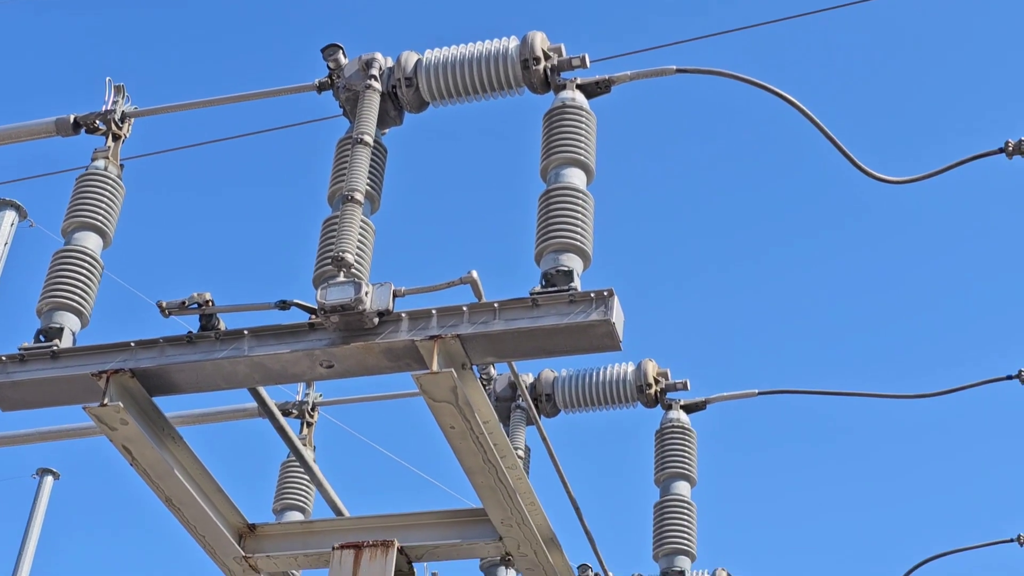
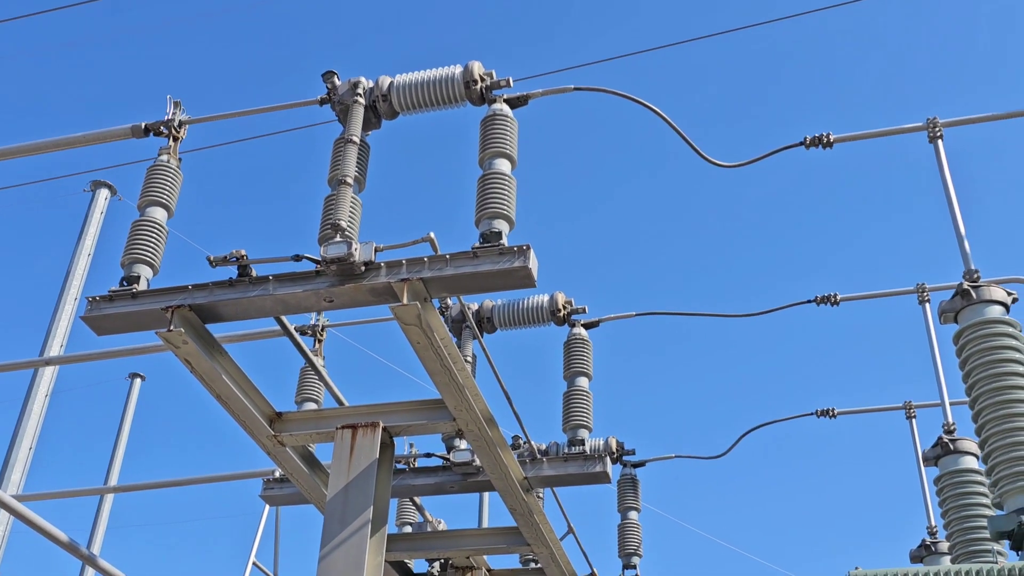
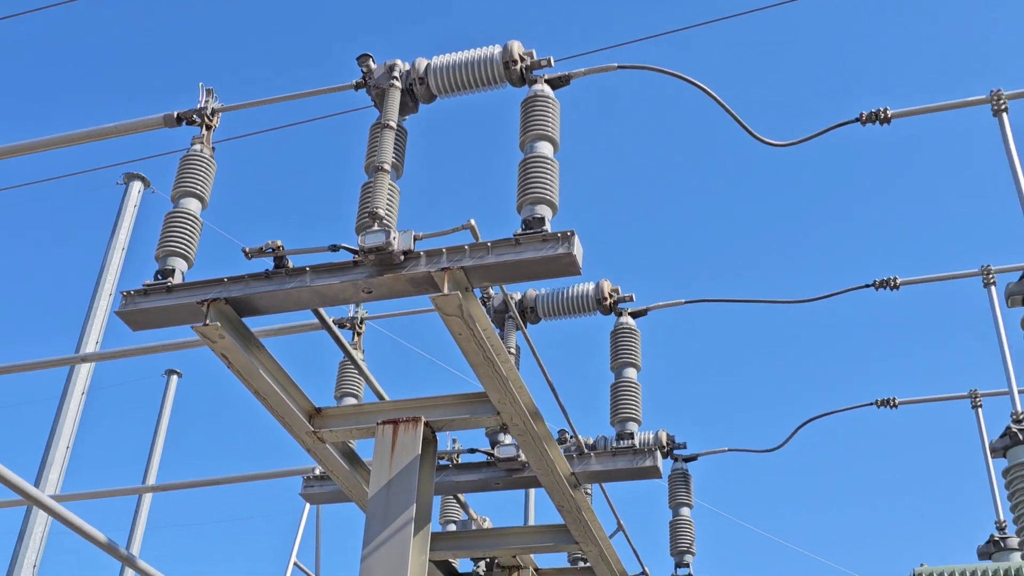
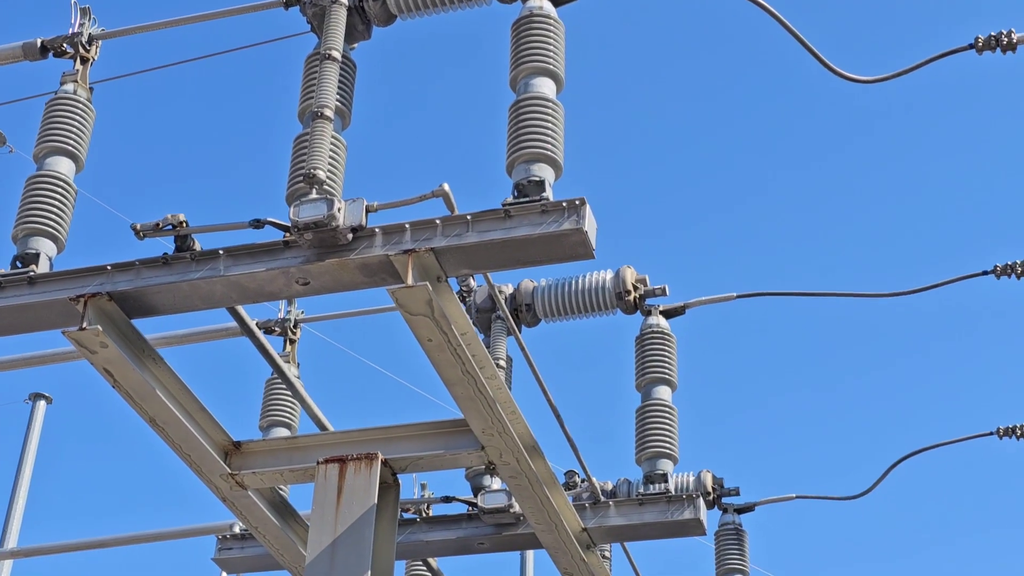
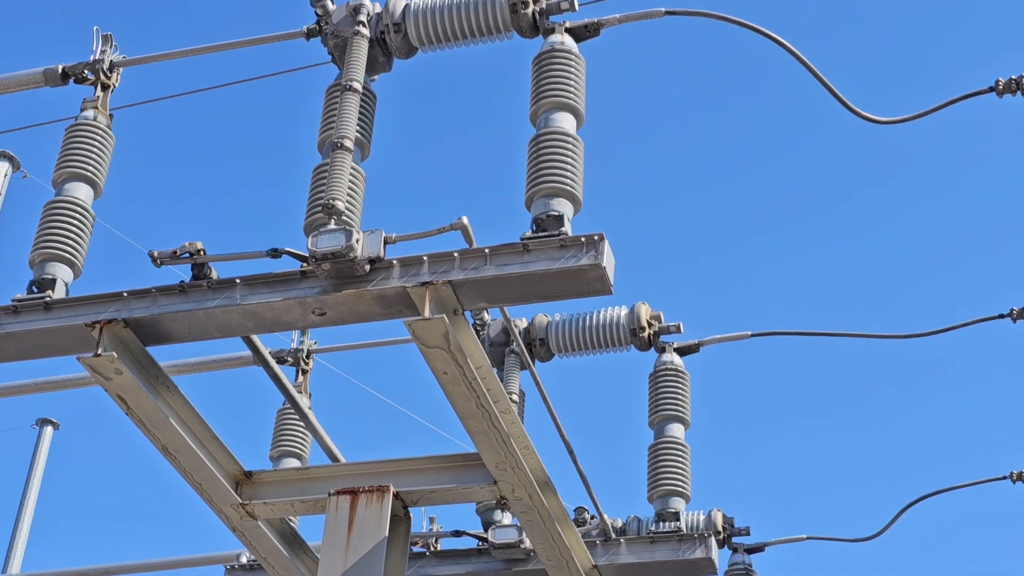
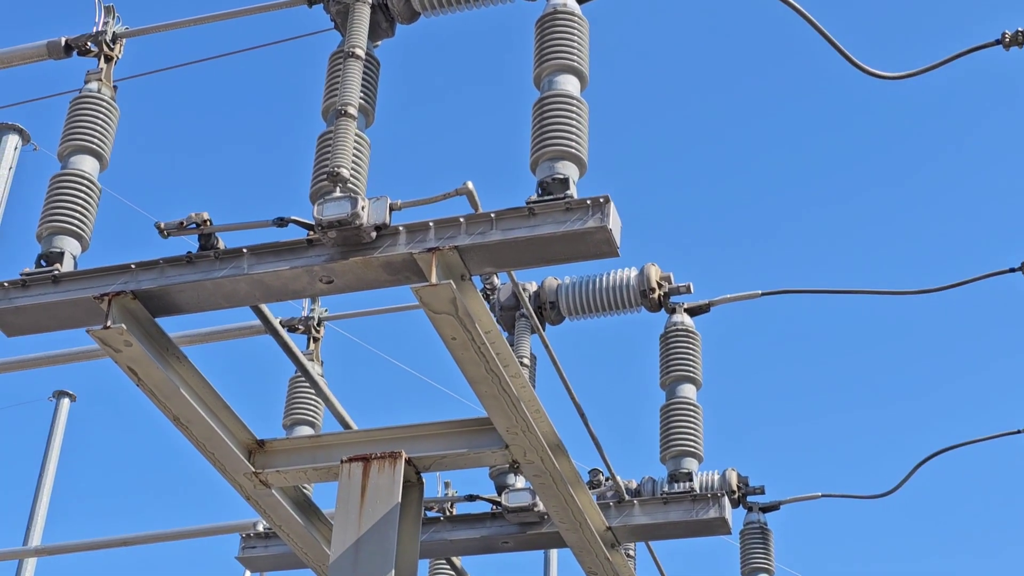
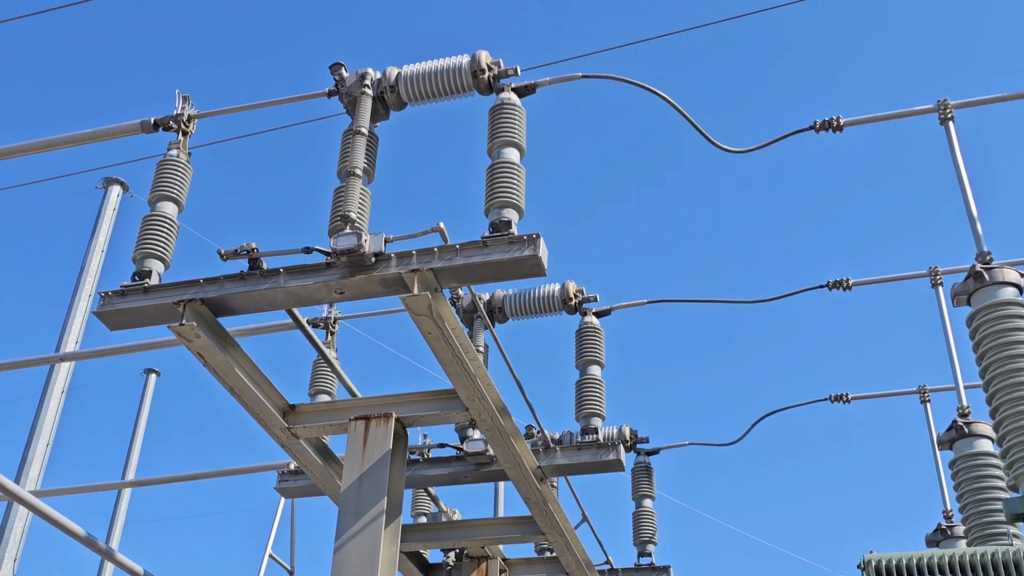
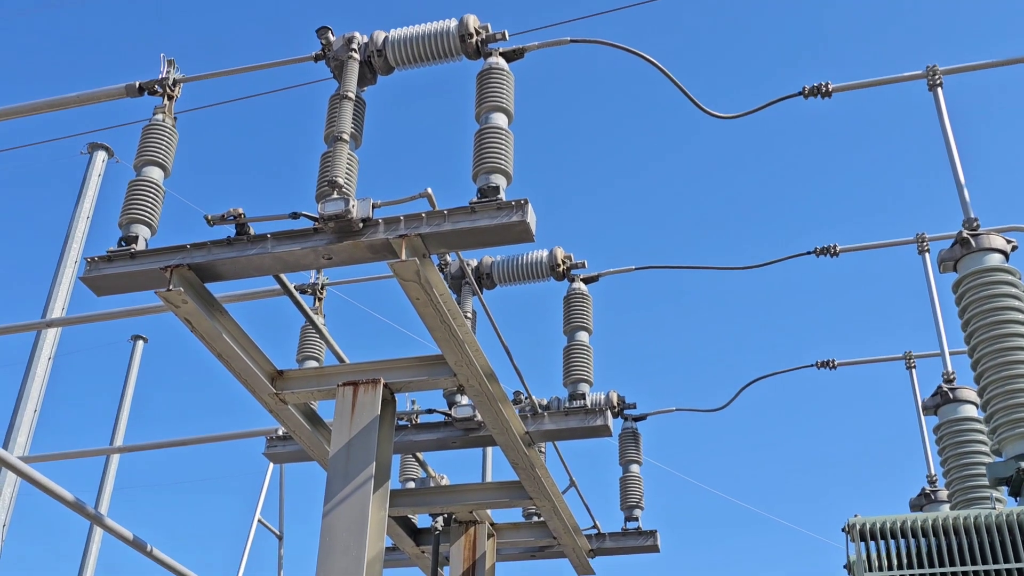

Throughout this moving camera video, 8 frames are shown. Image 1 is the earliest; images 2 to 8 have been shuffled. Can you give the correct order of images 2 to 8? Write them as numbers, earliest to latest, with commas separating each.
5, 4, 6, 3, 2, 8, 7
